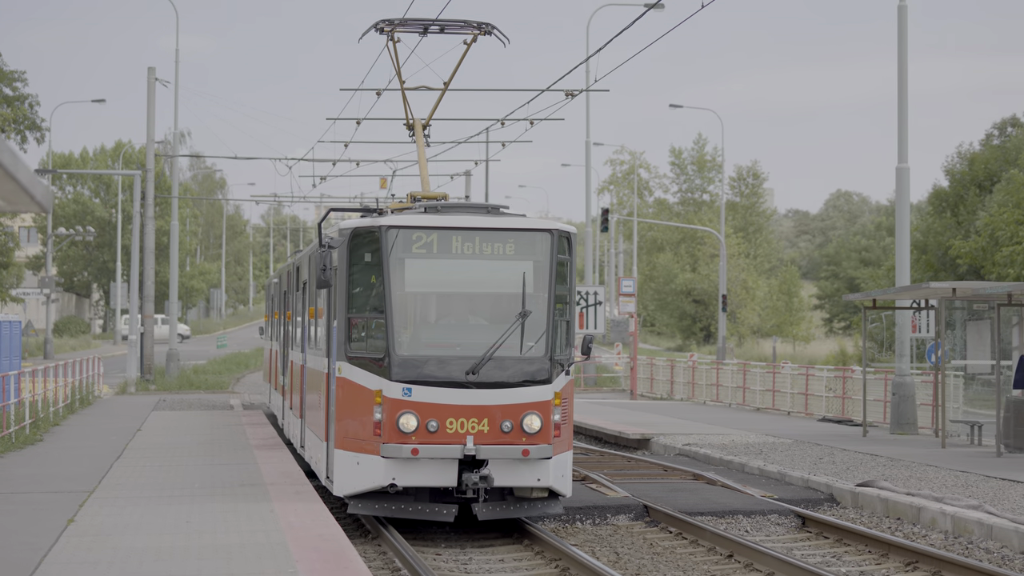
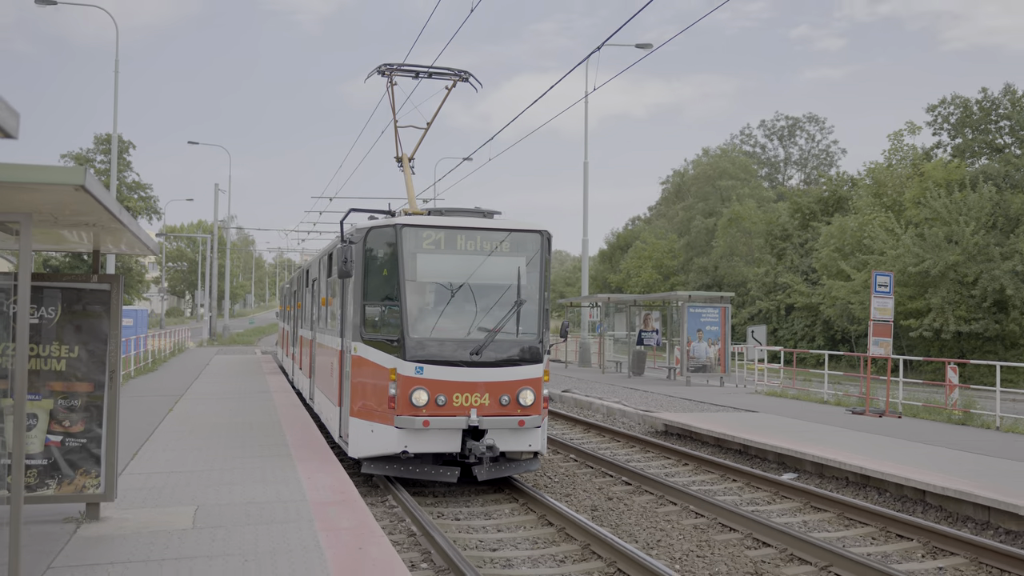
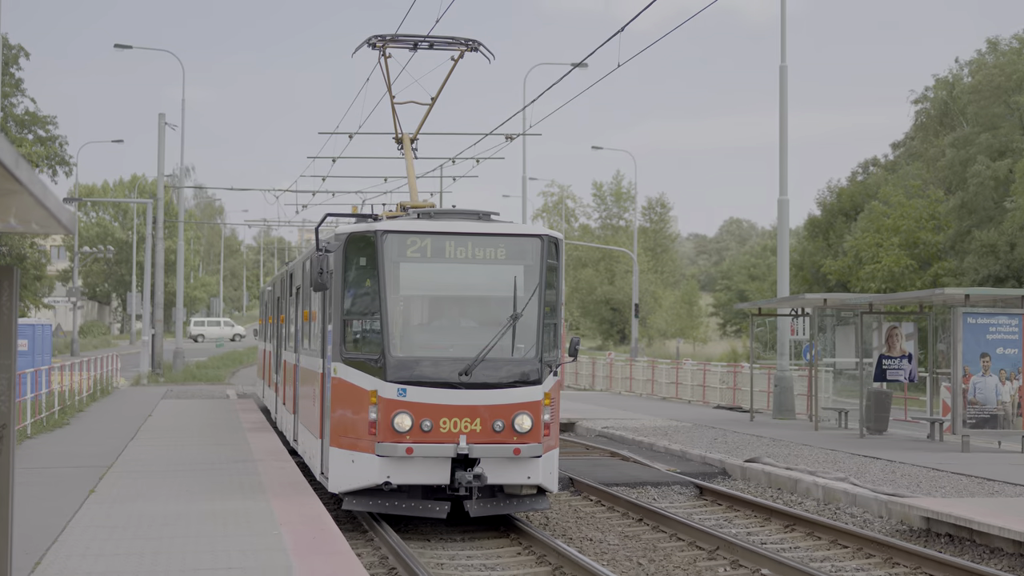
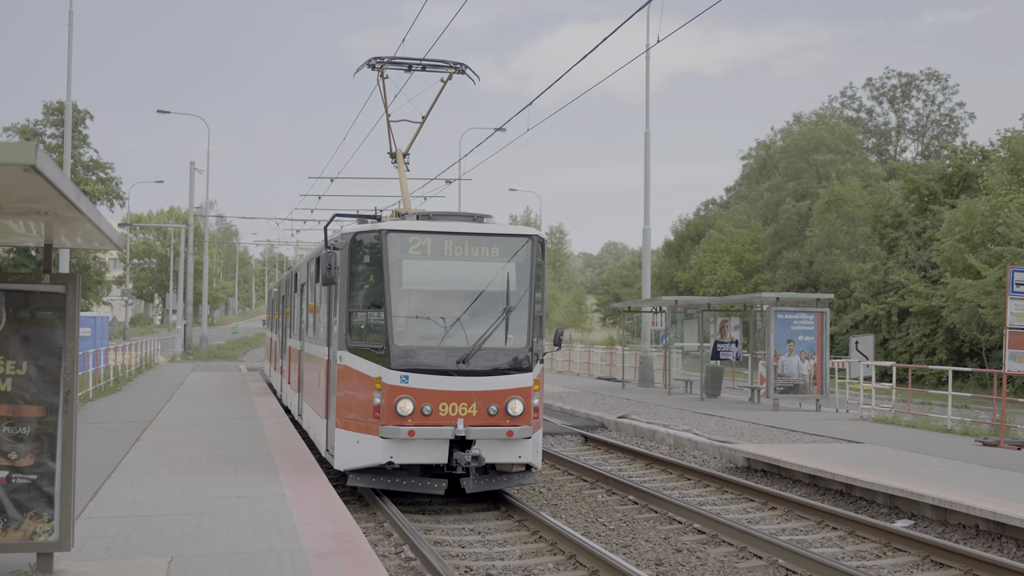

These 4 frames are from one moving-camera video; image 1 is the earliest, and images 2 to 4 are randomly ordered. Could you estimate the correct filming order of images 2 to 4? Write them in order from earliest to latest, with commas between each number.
3, 4, 2
